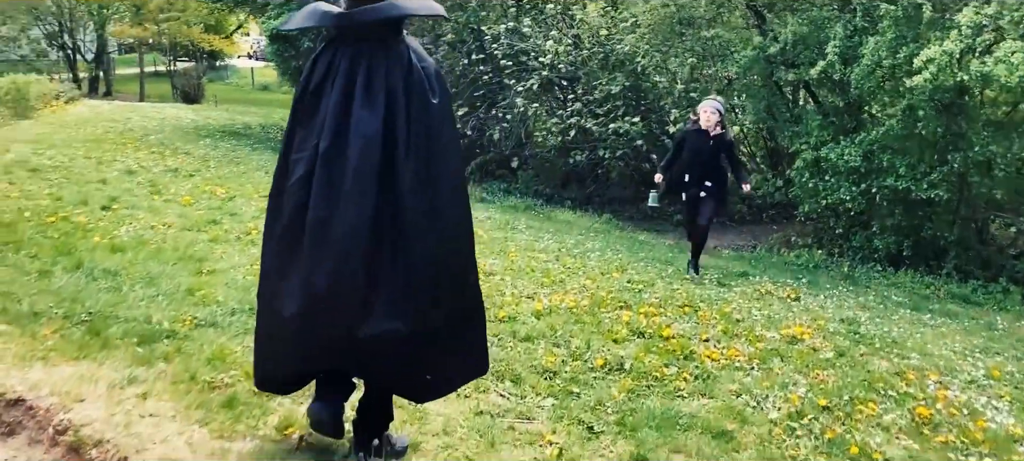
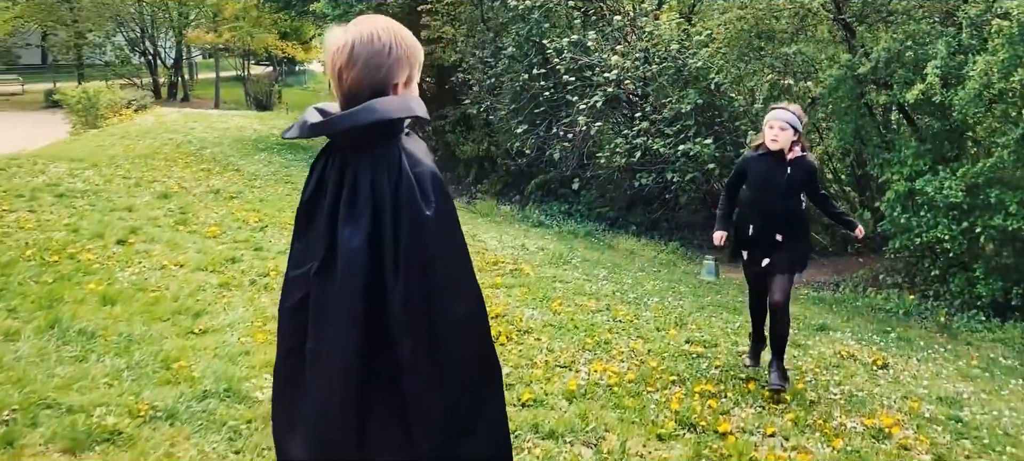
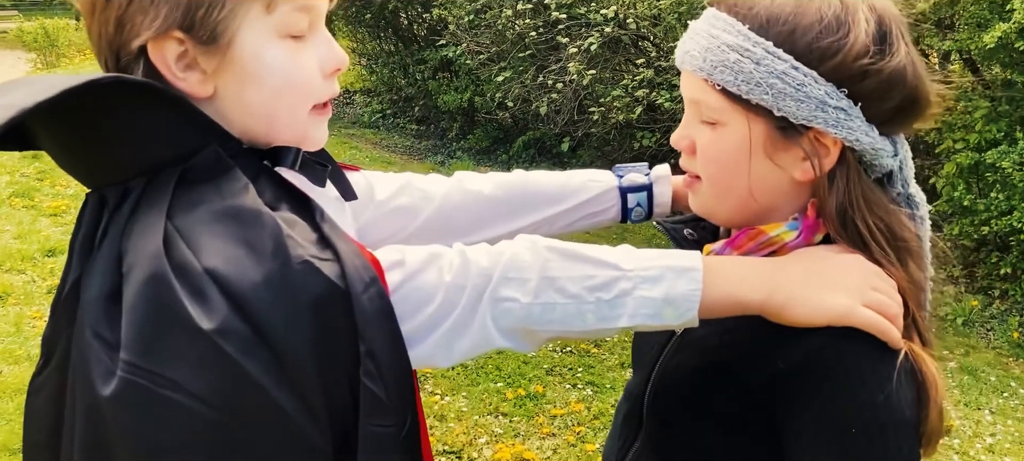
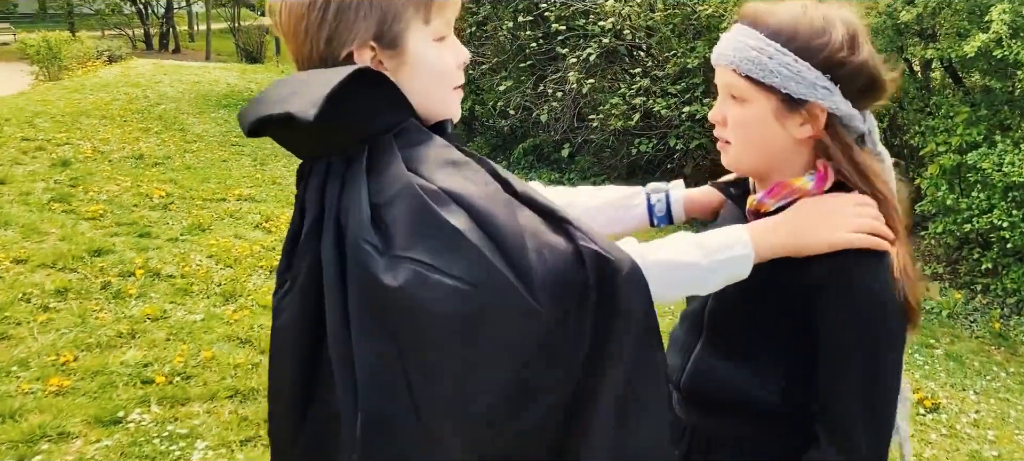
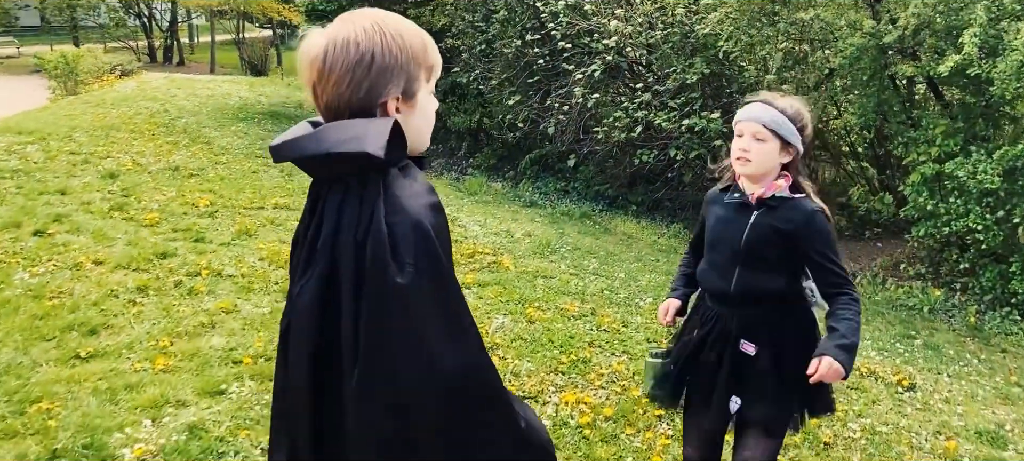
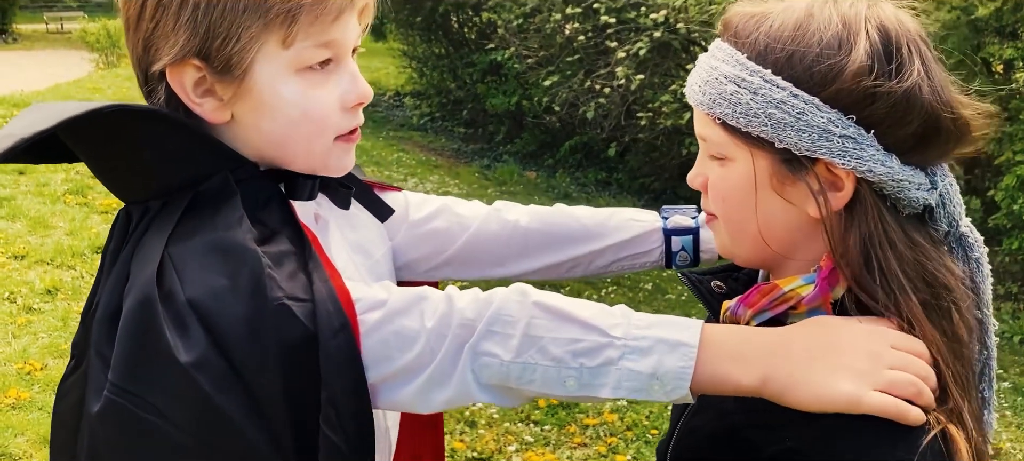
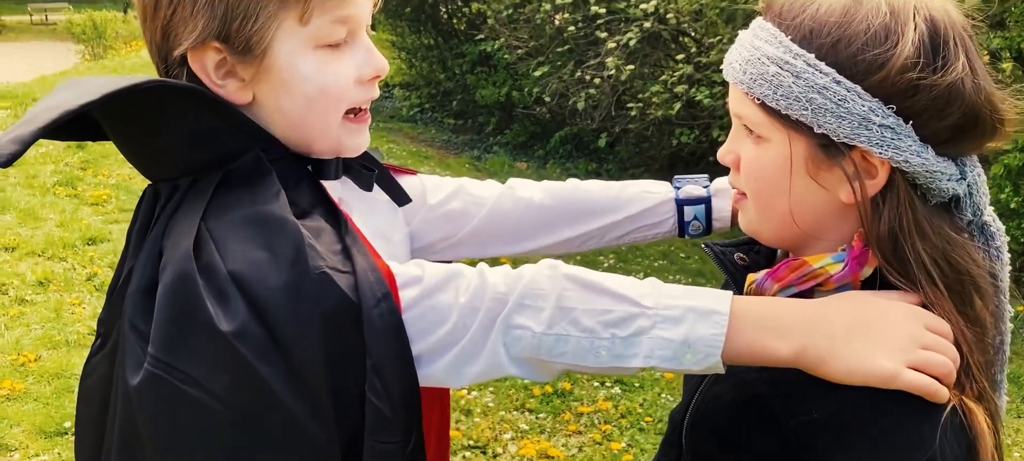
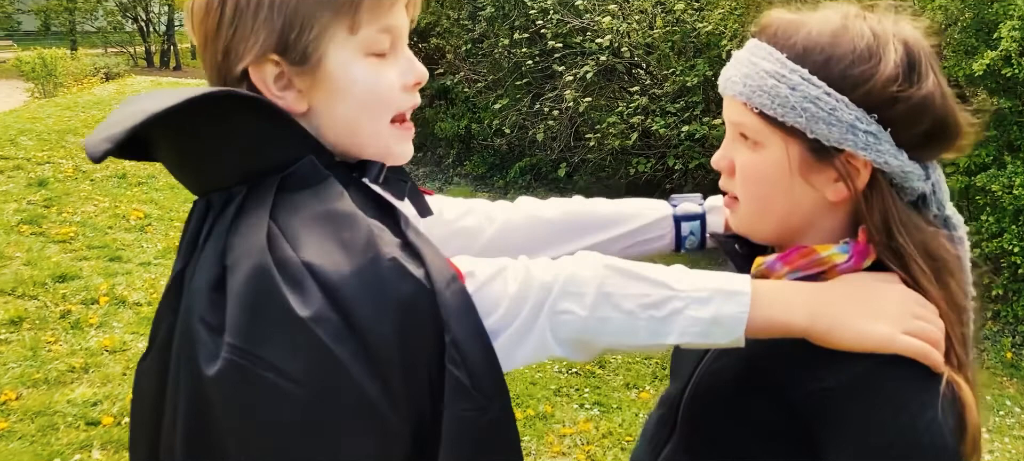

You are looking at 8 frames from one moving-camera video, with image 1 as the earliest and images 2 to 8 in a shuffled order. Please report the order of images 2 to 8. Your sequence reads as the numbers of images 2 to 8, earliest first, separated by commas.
2, 5, 4, 8, 3, 7, 6
